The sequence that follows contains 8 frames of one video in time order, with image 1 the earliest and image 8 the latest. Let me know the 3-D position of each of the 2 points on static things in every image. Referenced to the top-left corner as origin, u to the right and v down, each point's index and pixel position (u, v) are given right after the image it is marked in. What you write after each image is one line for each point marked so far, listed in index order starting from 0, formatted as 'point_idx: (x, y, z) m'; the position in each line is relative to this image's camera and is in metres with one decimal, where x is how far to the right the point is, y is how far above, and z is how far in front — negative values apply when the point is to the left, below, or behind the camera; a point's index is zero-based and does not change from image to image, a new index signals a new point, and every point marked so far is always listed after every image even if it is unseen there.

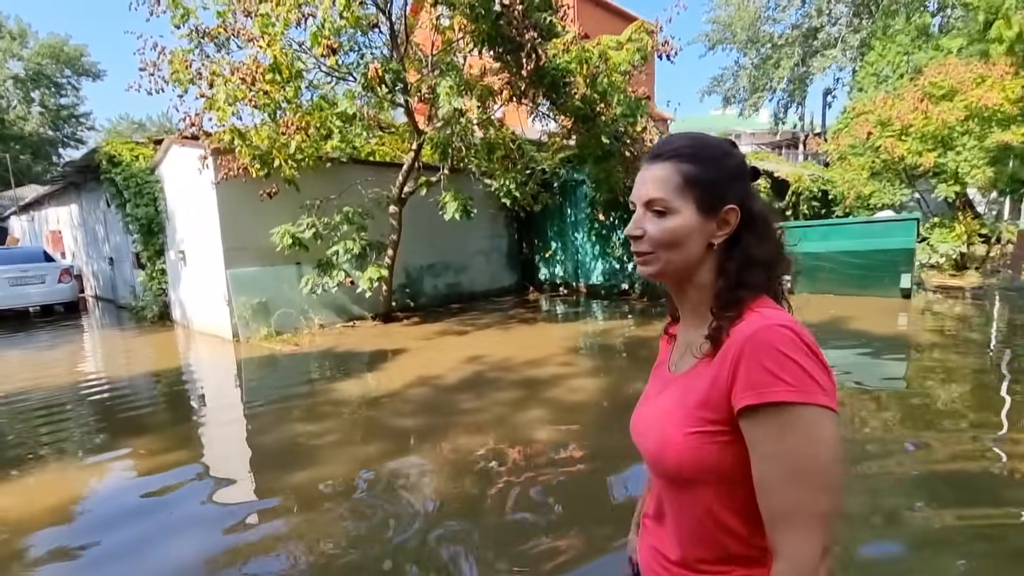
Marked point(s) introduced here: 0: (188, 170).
0: (-6.1, +2.2, +9.5) m
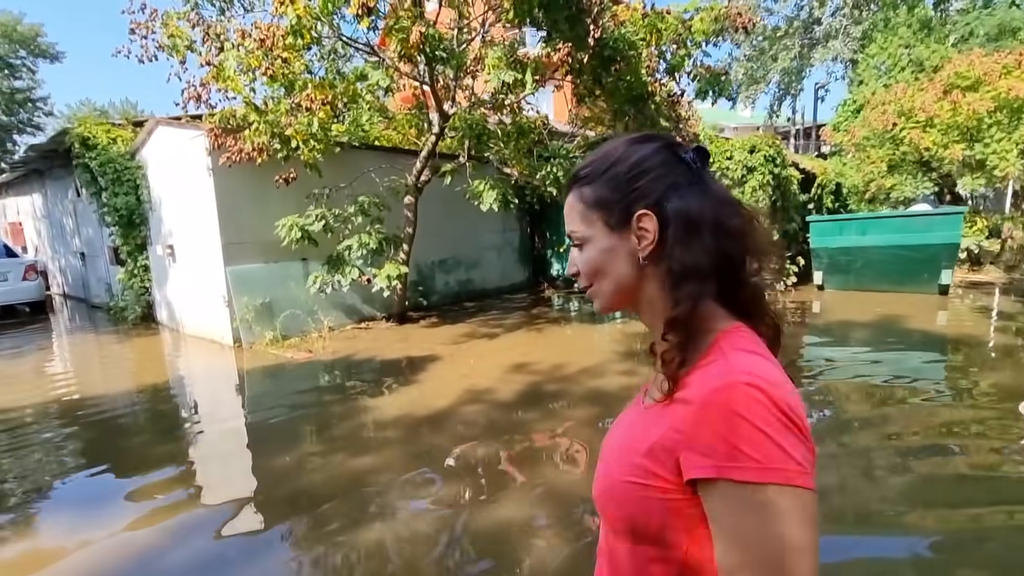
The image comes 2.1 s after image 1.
0: (-5.6, +2.2, +8.4) m
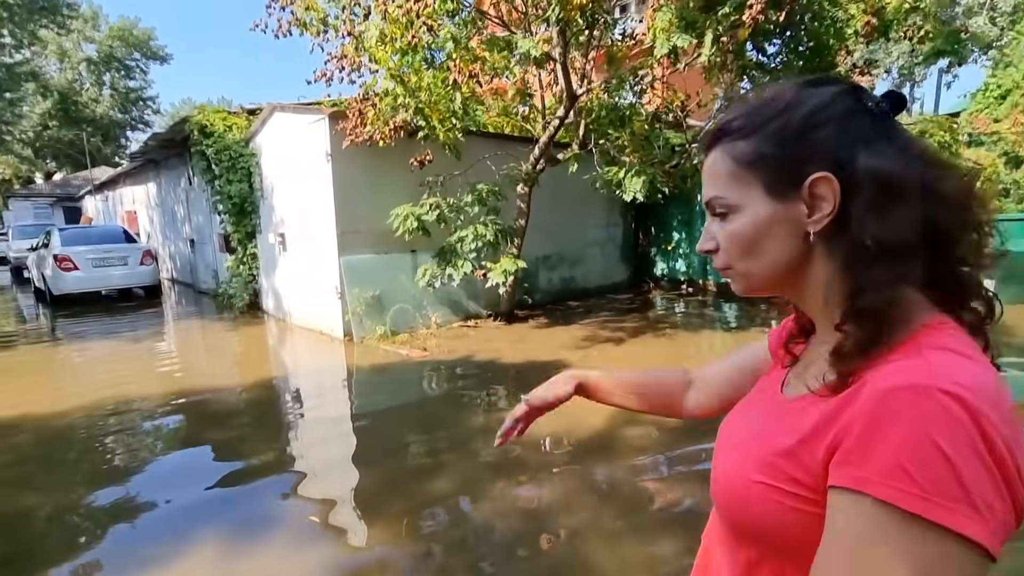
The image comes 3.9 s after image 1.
0: (-3.5, +2.4, +8.2) m
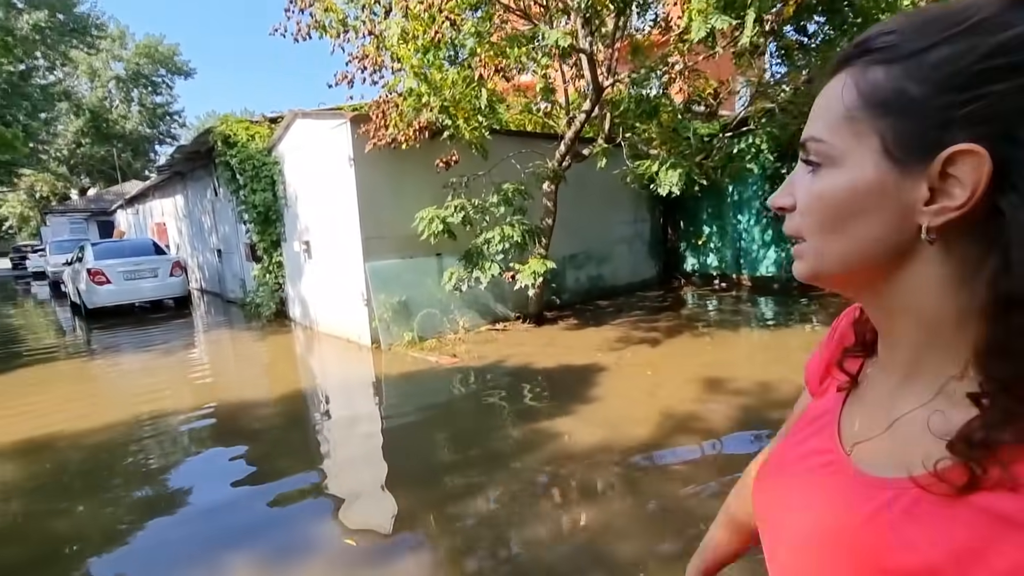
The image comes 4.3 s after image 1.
0: (-3.1, +2.3, +8.1) m
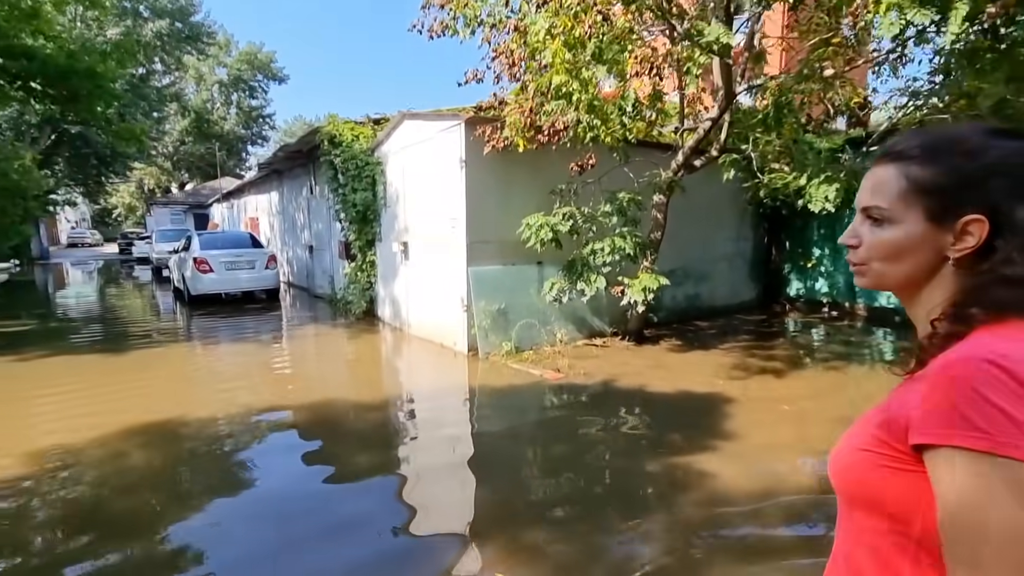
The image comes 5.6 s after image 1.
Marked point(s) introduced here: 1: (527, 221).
0: (-1.4, +2.2, +8.0) m
1: (+0.2, +1.0, +7.3) m
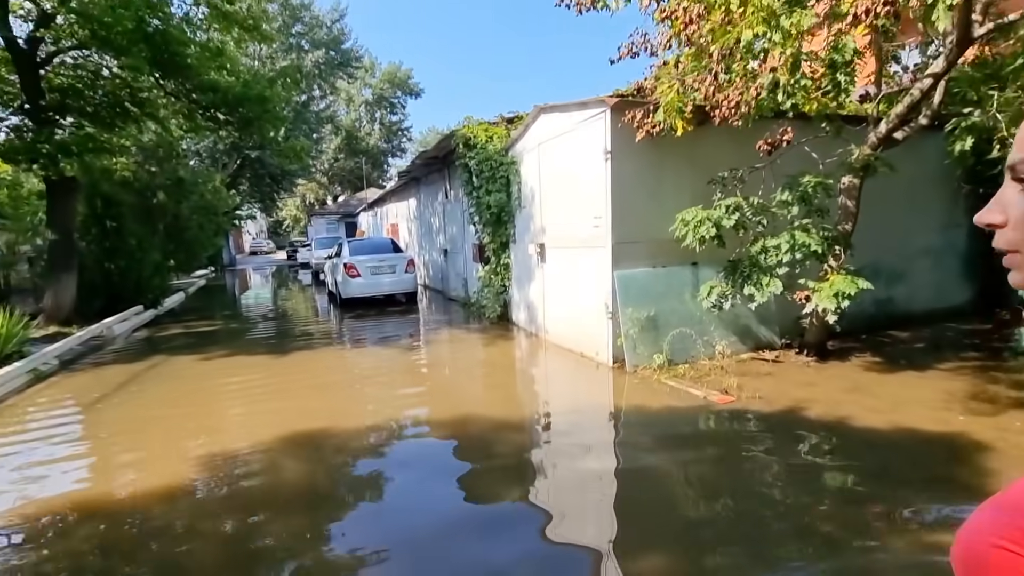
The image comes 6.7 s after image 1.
0: (+0.8, +2.2, +7.4) m
1: (+2.2, +0.9, +6.3) m
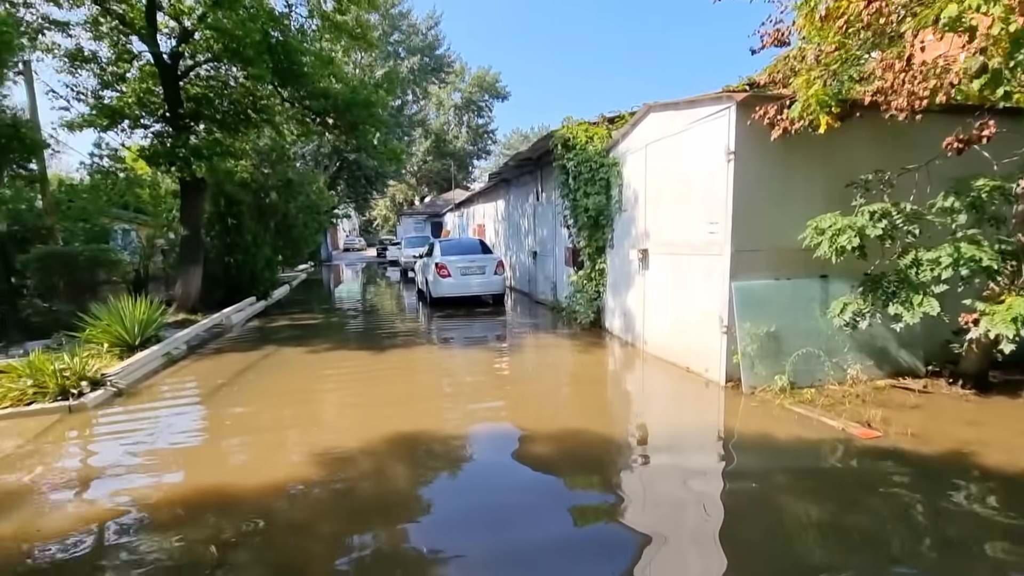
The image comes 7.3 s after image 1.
0: (+2.3, +2.0, +7.0) m
1: (+3.4, +0.7, +5.7) m
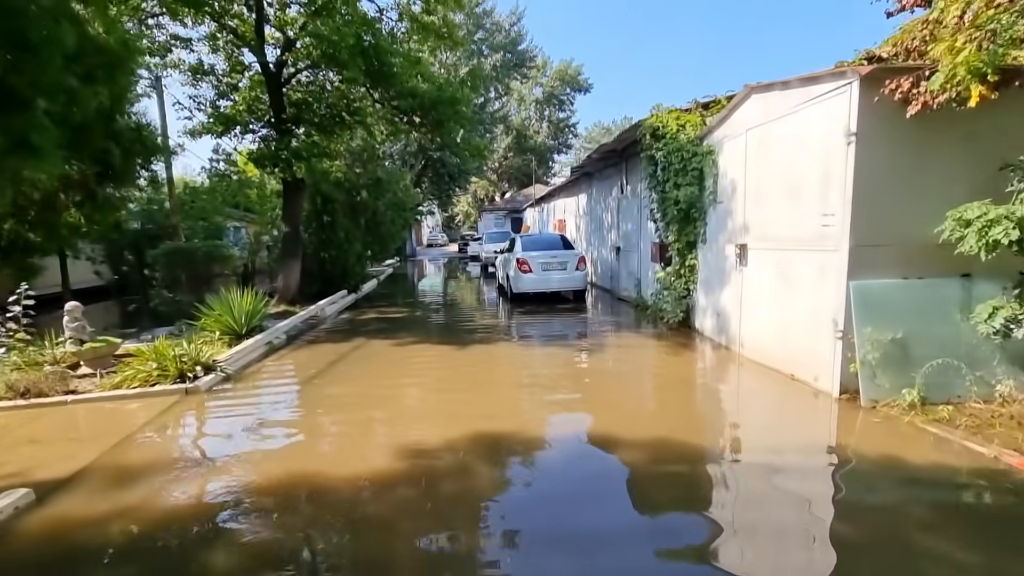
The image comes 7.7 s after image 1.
0: (+3.4, +2.1, +6.3) m
1: (+4.3, +0.7, +4.9) m
